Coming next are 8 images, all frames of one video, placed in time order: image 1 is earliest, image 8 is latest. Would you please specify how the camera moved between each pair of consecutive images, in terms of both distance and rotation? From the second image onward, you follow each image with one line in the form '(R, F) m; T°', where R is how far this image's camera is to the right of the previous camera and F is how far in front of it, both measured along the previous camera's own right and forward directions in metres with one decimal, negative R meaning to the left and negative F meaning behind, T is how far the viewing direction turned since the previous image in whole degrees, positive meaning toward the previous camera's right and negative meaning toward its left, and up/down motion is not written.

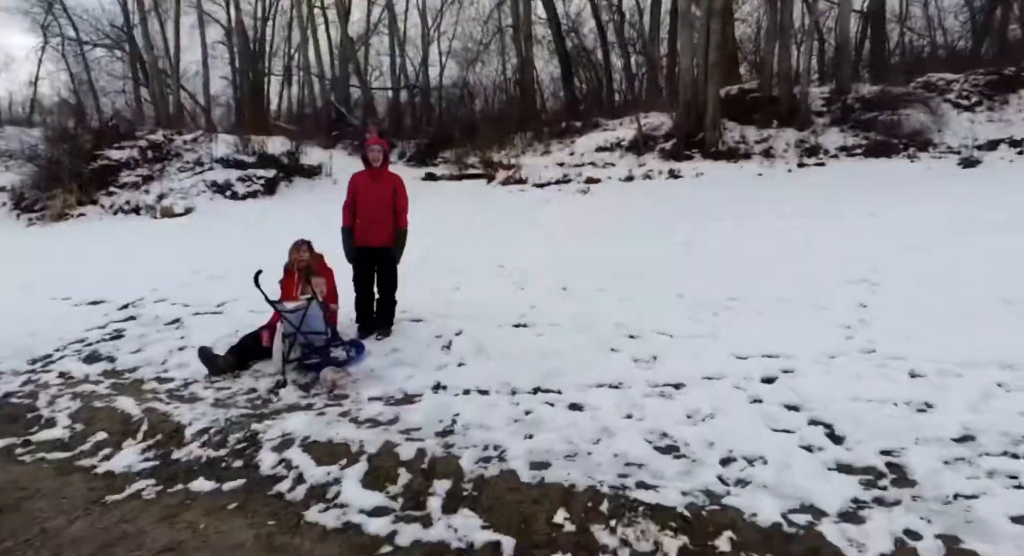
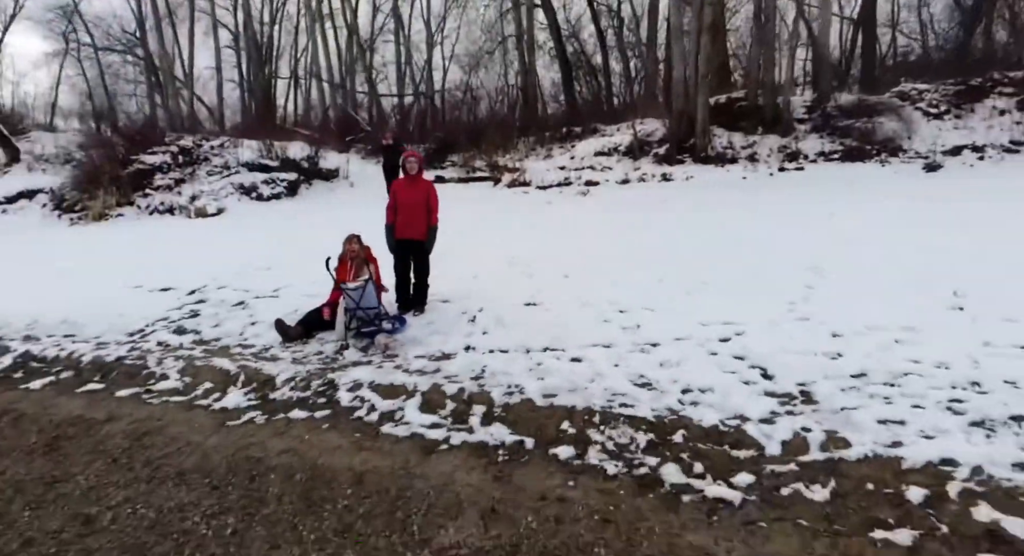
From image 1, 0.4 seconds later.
(-0.1, -0.7) m; 0°
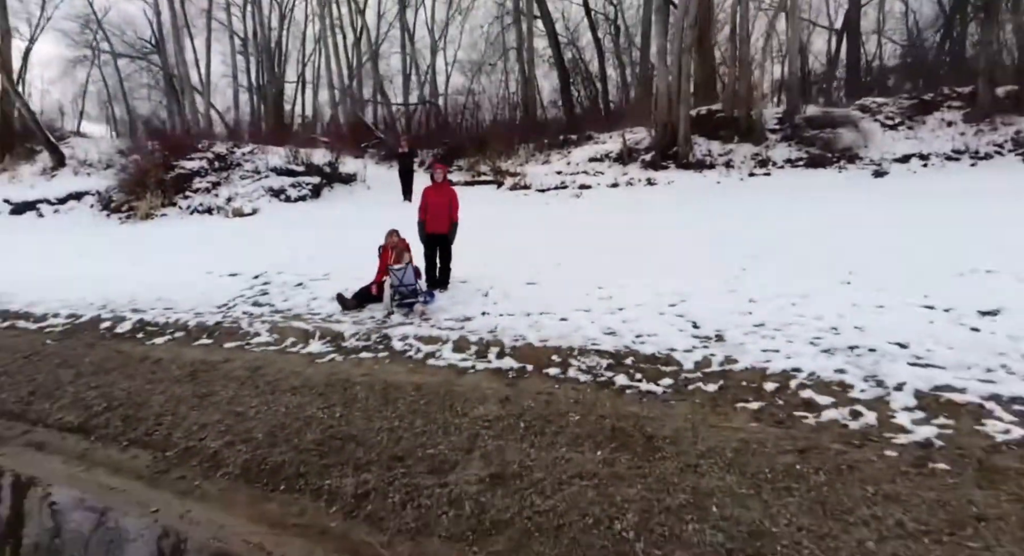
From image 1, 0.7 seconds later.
(0.0, -1.1) m; 0°
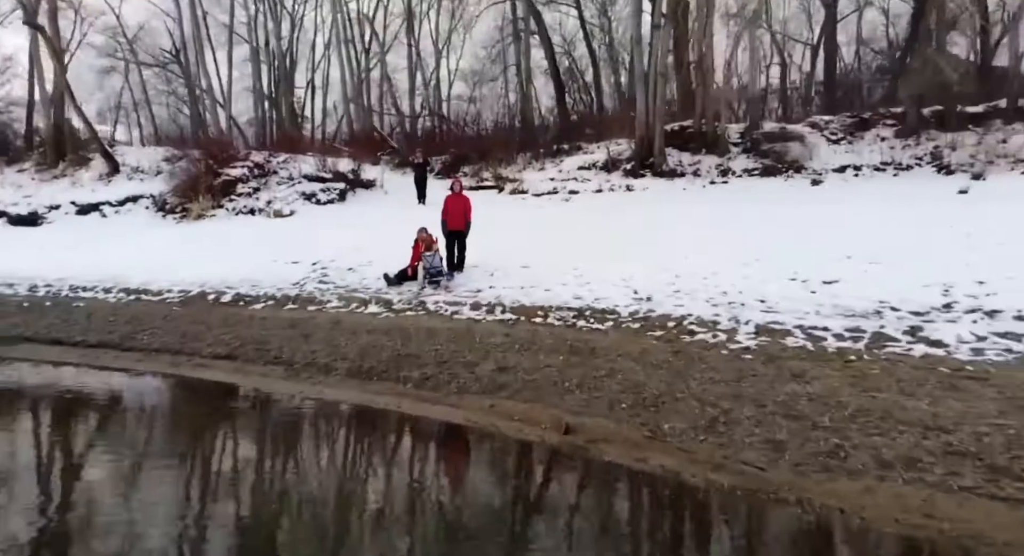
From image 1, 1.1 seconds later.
(0.0, -1.8) m; 0°
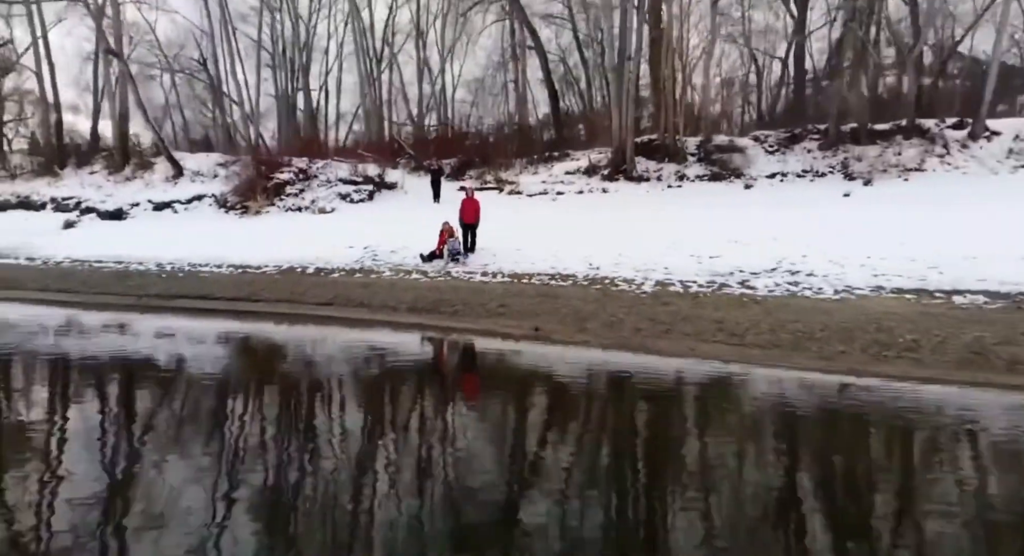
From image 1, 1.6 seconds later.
(+0.1, -2.9) m; 0°
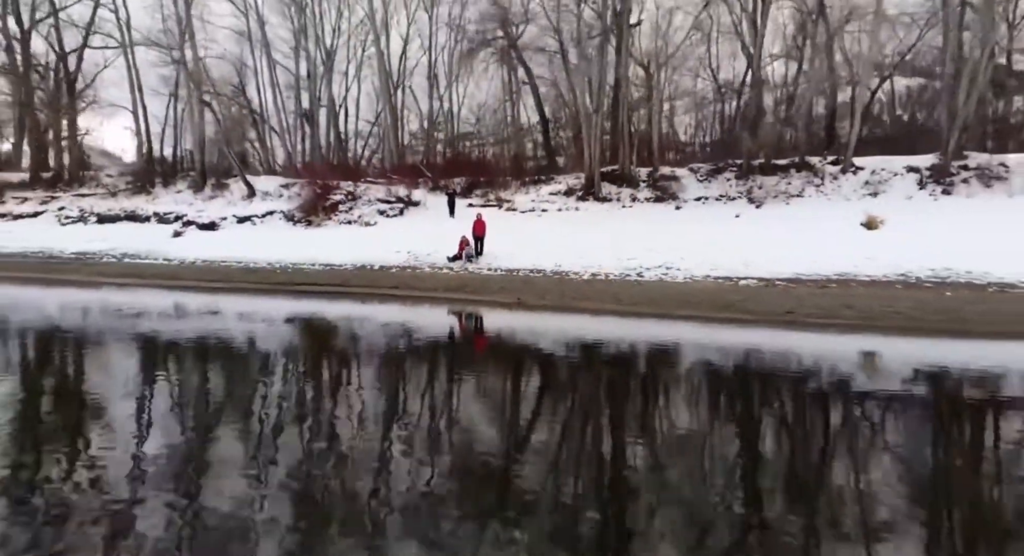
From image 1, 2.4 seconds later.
(+0.1, -5.3) m; 0°
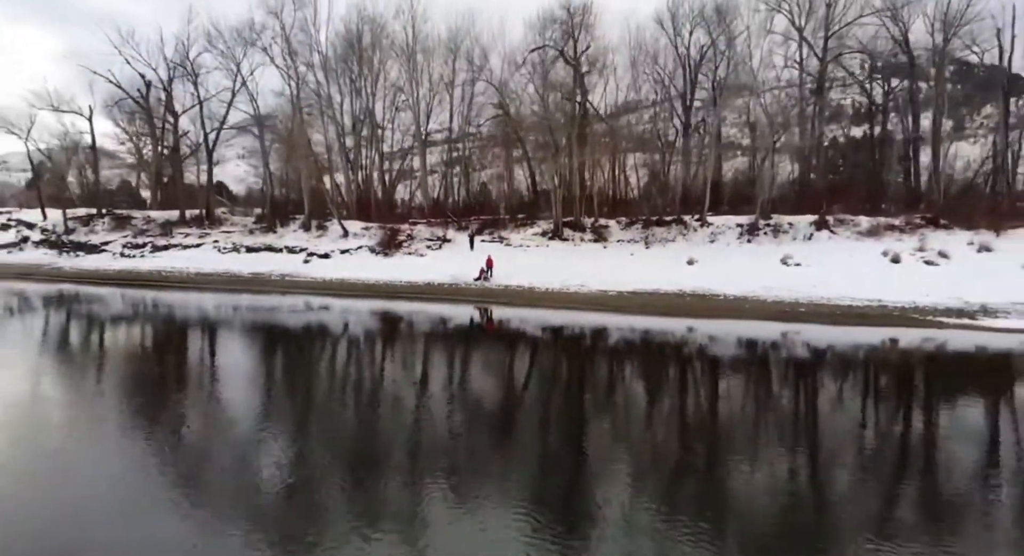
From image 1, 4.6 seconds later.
(+0.2, -13.8) m; 0°
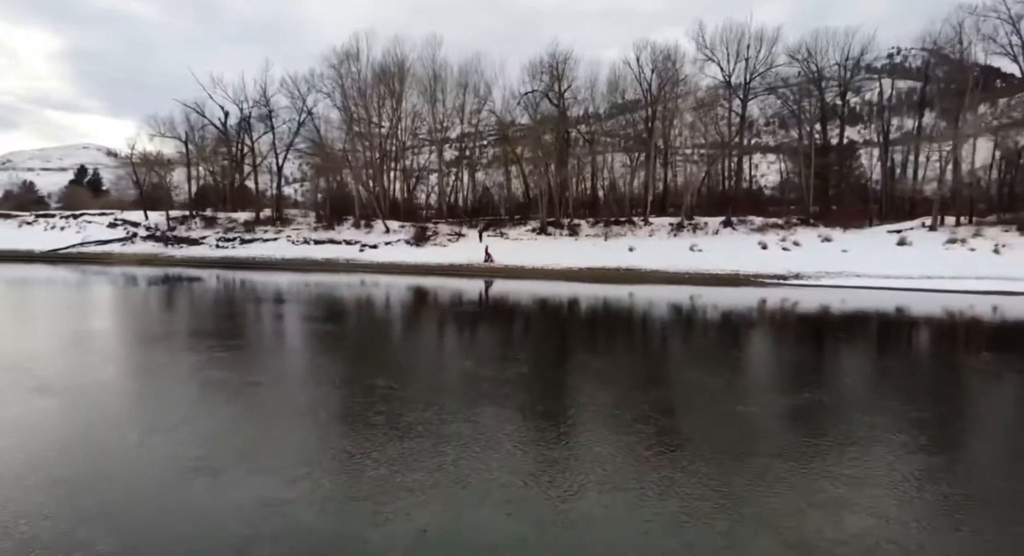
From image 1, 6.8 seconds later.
(0.0, -13.4) m; 0°
